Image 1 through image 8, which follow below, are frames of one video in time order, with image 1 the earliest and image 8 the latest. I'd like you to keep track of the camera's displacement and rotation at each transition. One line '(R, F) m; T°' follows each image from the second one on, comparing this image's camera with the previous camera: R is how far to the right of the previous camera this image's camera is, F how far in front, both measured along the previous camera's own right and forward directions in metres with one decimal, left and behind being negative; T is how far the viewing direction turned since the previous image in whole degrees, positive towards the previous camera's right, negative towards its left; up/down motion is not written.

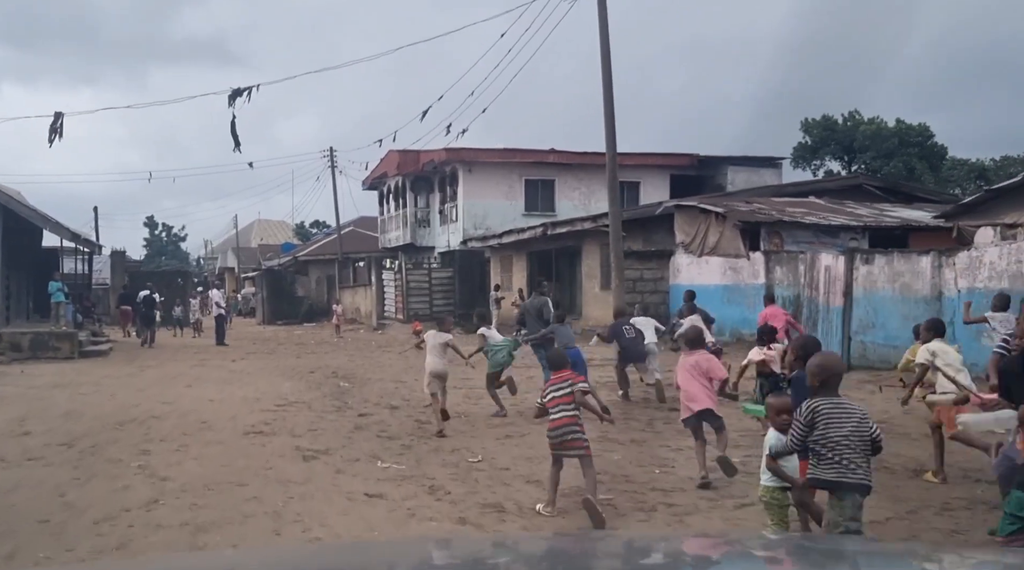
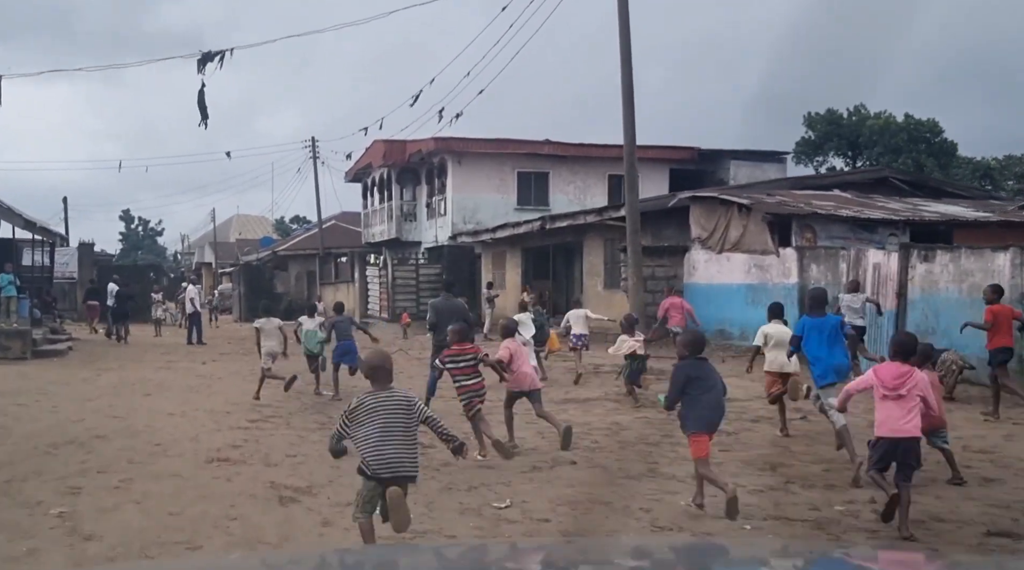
(-0.4, +1.9) m; +1°
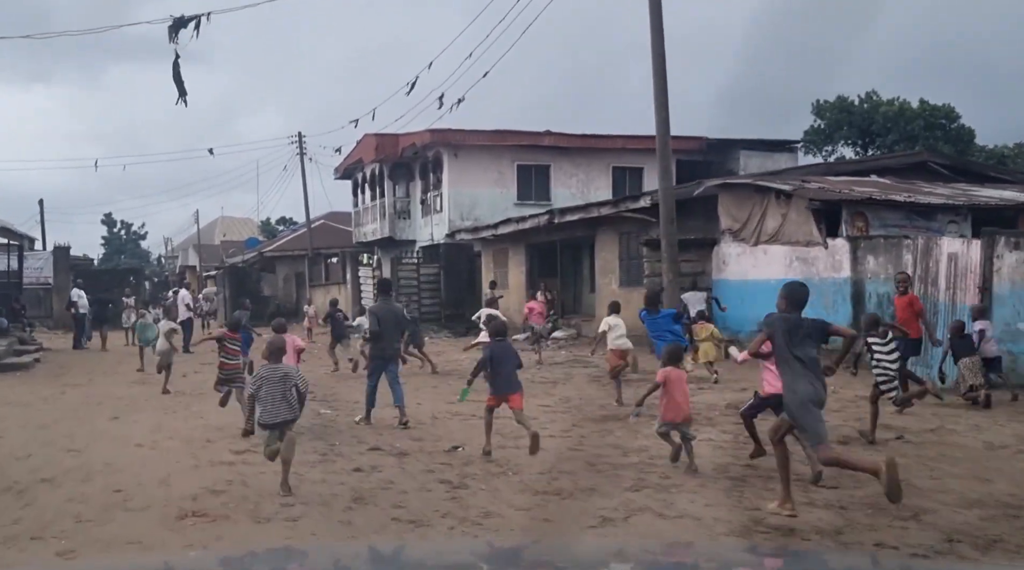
(-0.4, +1.9) m; +1°
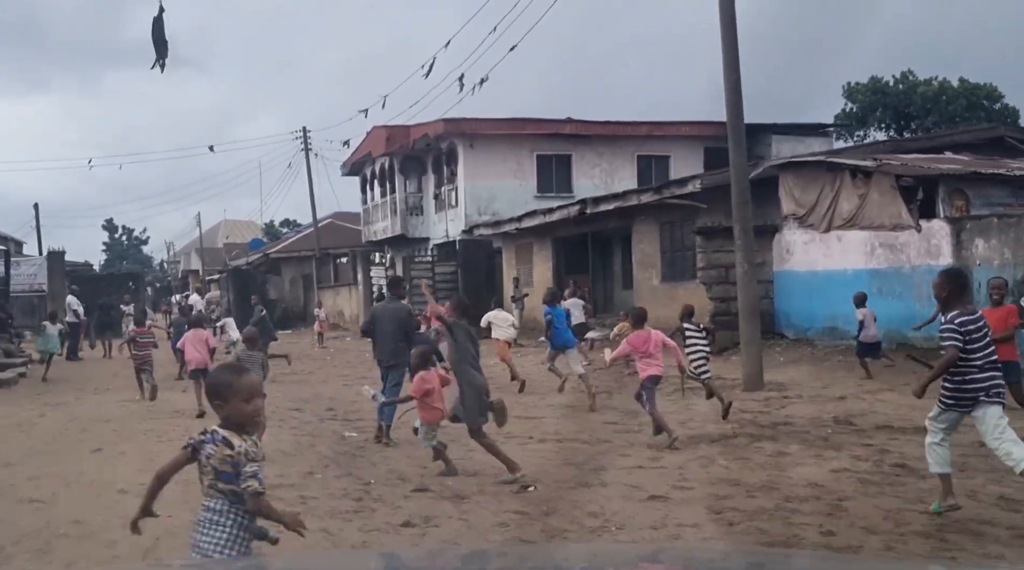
(-0.5, +2.0) m; 0°
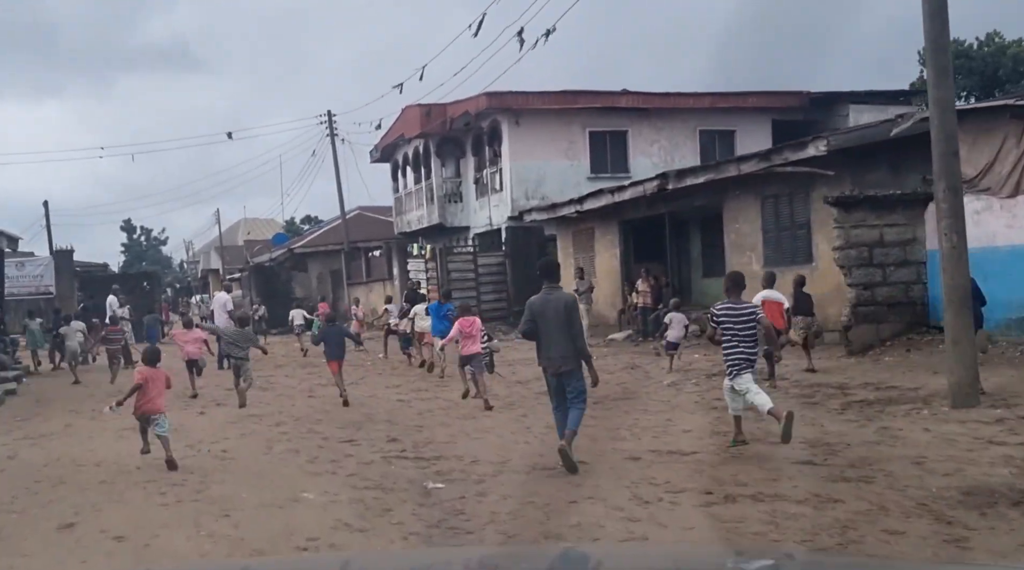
(-0.9, +3.2) m; -1°
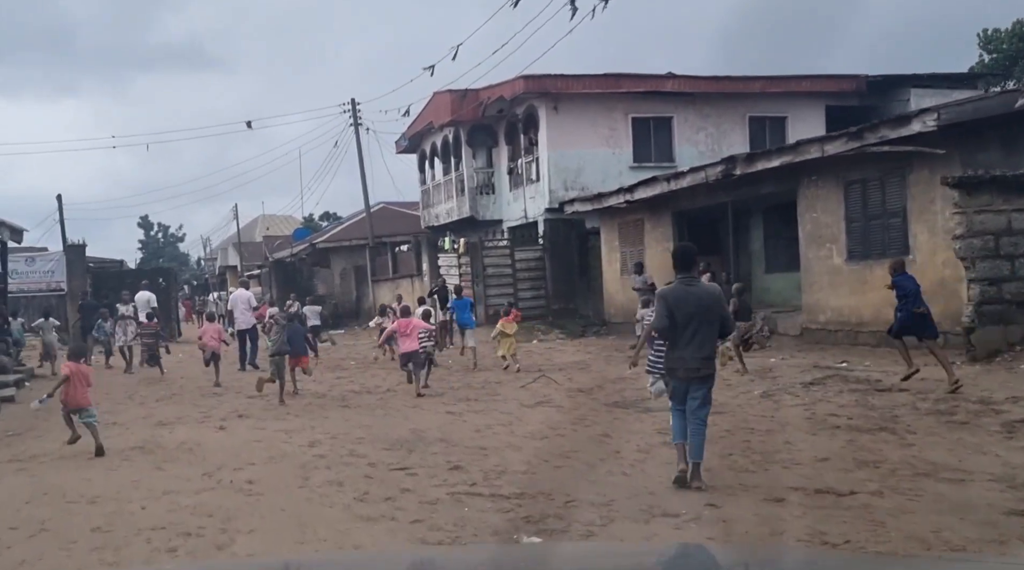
(-0.6, +1.8) m; -1°
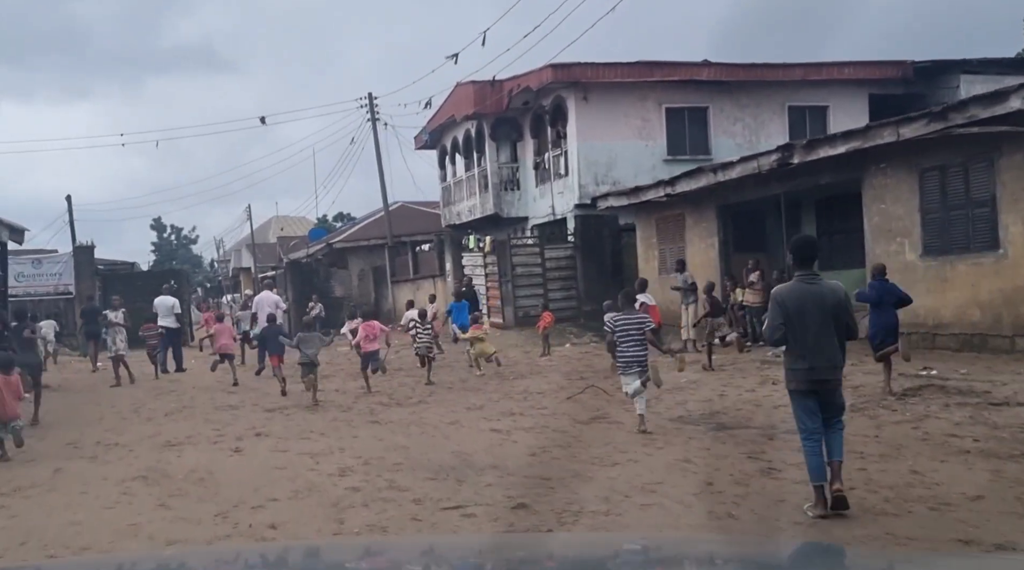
(-0.4, +1.4) m; -1°
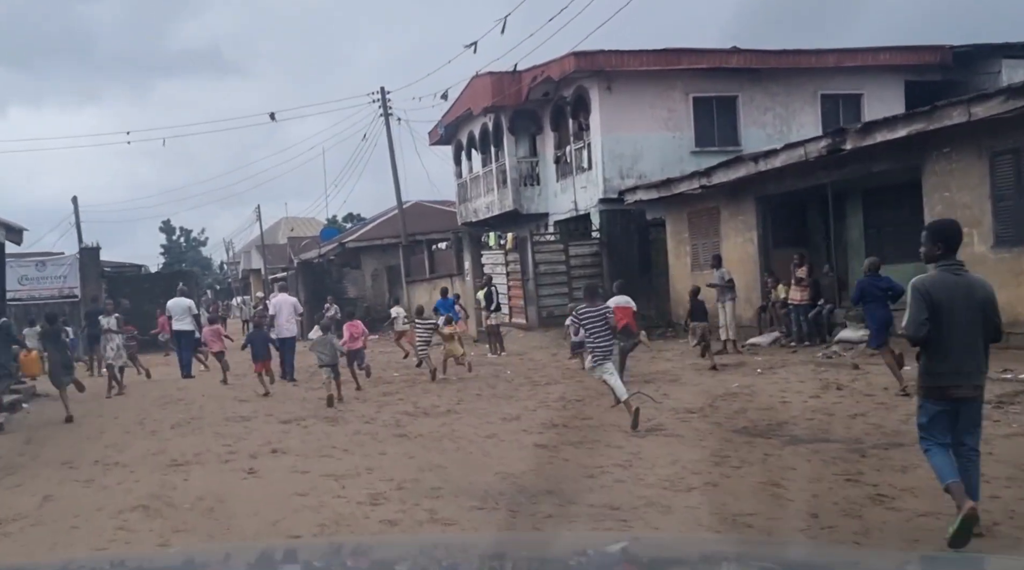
(-0.3, +1.1) m; 0°
